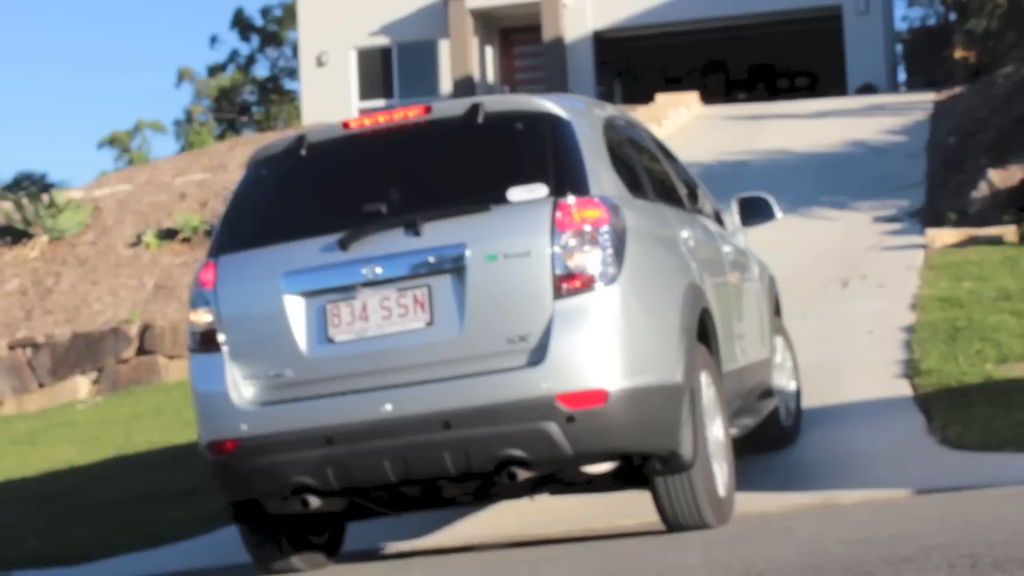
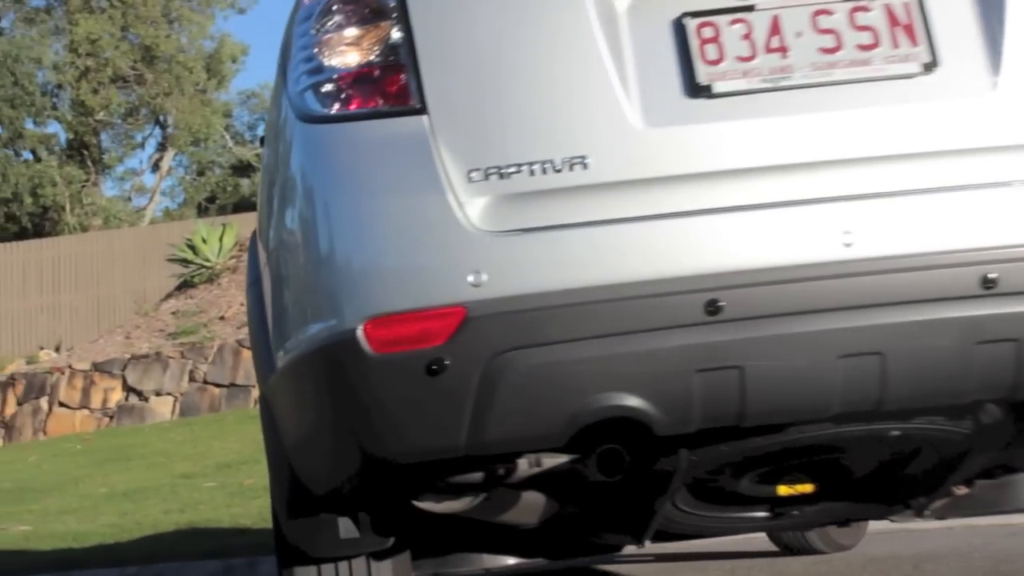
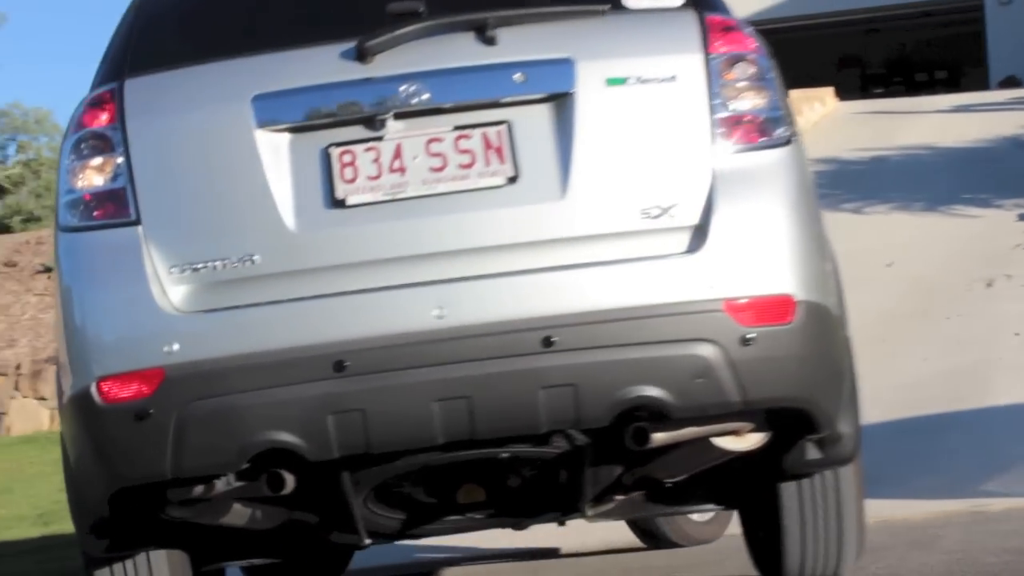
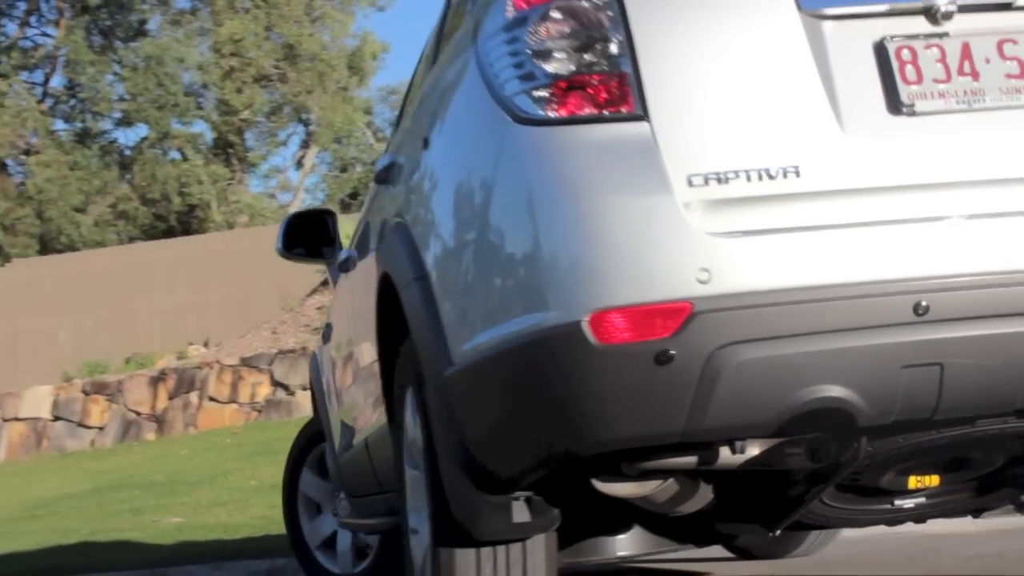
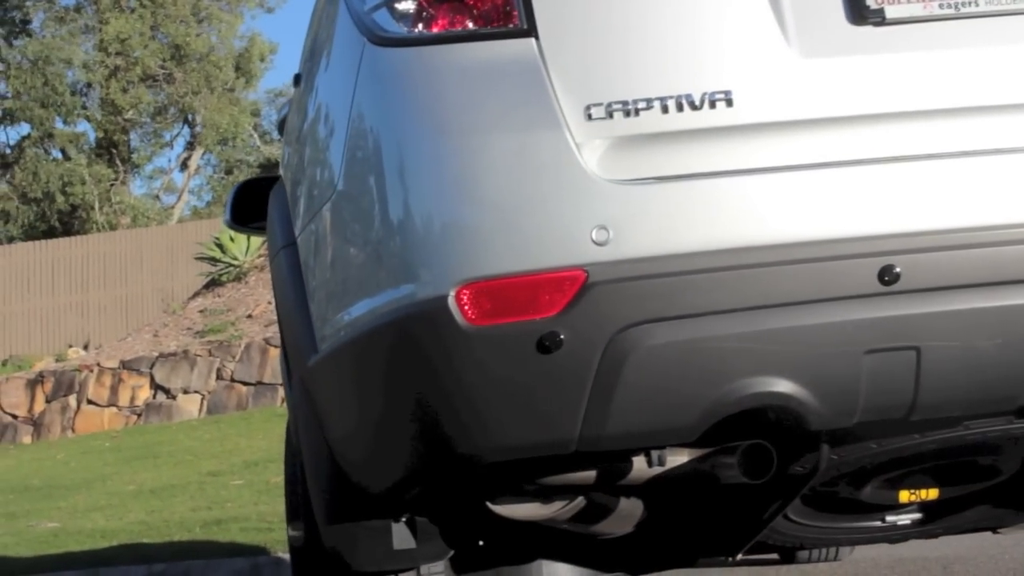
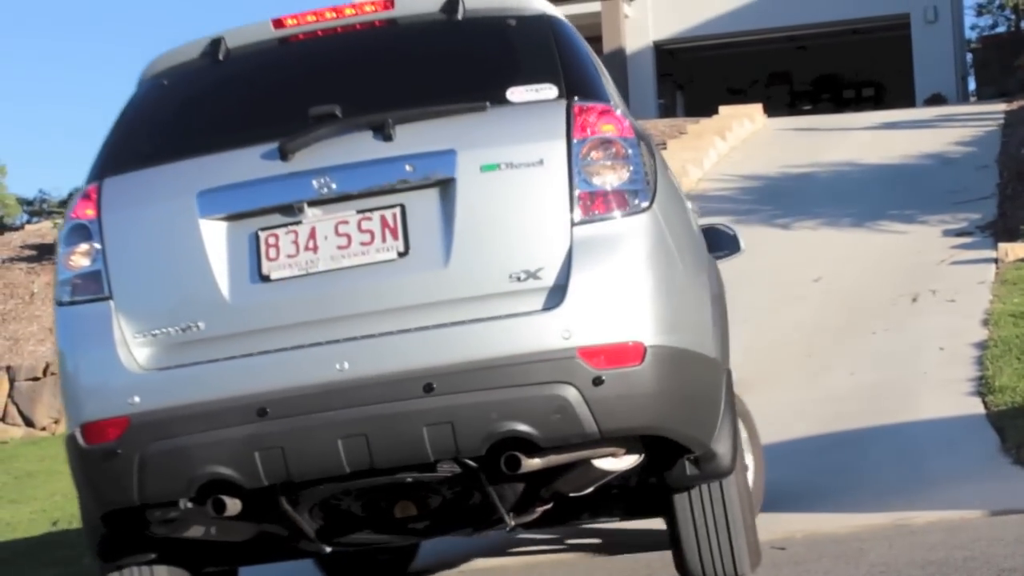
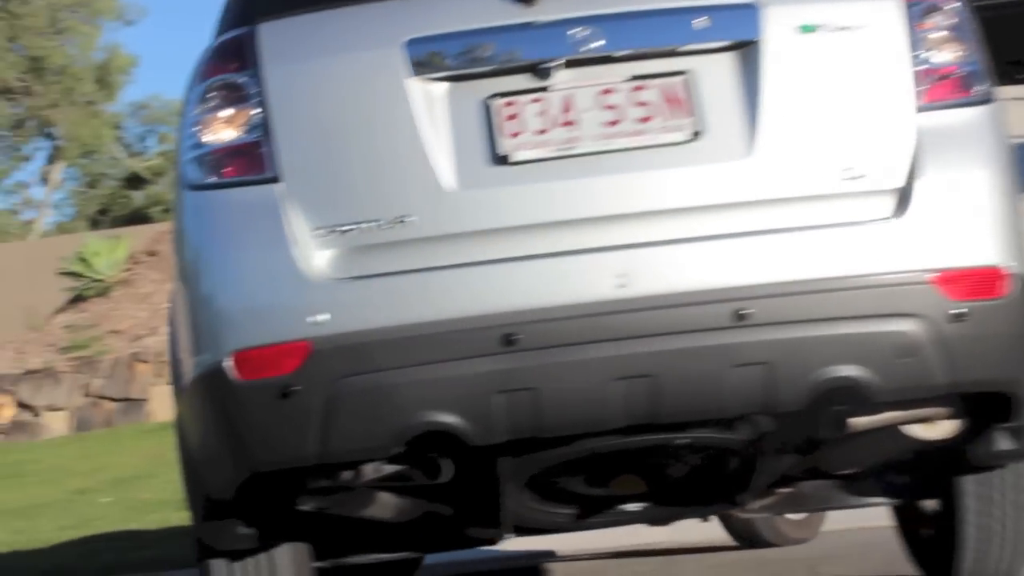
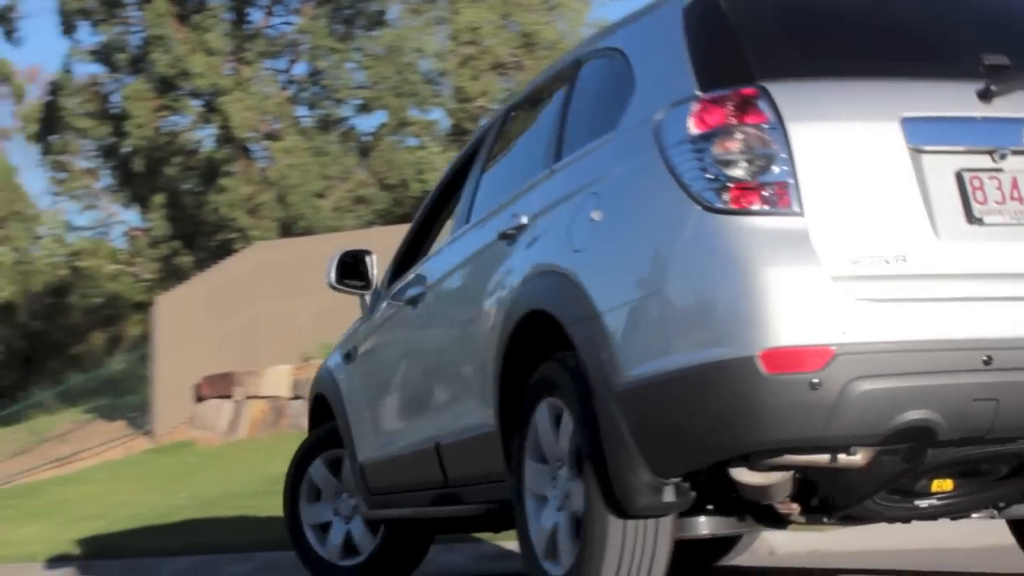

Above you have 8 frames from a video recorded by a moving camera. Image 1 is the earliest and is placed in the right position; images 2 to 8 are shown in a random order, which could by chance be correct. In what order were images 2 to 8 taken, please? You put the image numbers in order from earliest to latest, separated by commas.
6, 3, 7, 2, 5, 4, 8
